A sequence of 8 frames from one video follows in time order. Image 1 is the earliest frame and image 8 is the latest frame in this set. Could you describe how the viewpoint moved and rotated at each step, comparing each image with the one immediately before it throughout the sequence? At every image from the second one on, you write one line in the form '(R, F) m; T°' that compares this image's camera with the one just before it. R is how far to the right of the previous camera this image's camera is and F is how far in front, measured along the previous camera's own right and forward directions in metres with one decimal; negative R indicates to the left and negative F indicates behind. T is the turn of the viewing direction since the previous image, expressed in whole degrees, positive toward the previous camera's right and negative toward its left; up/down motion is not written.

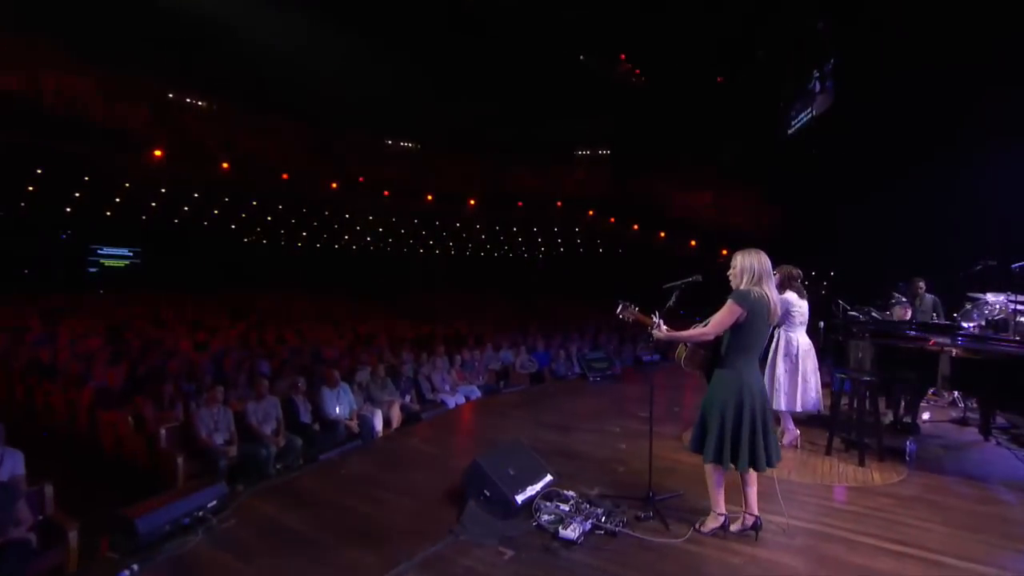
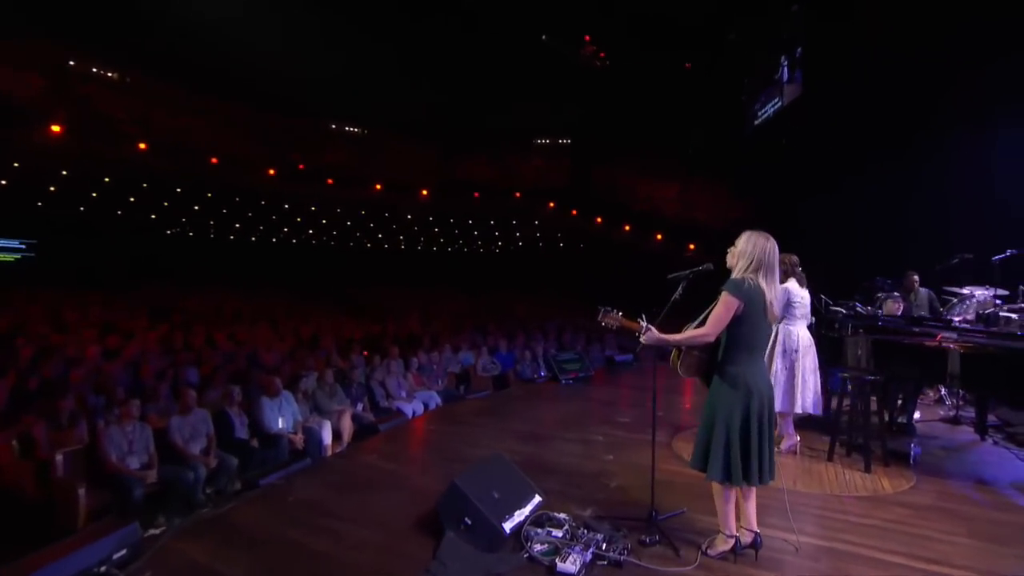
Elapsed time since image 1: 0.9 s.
(-0.3, +0.7) m; +5°
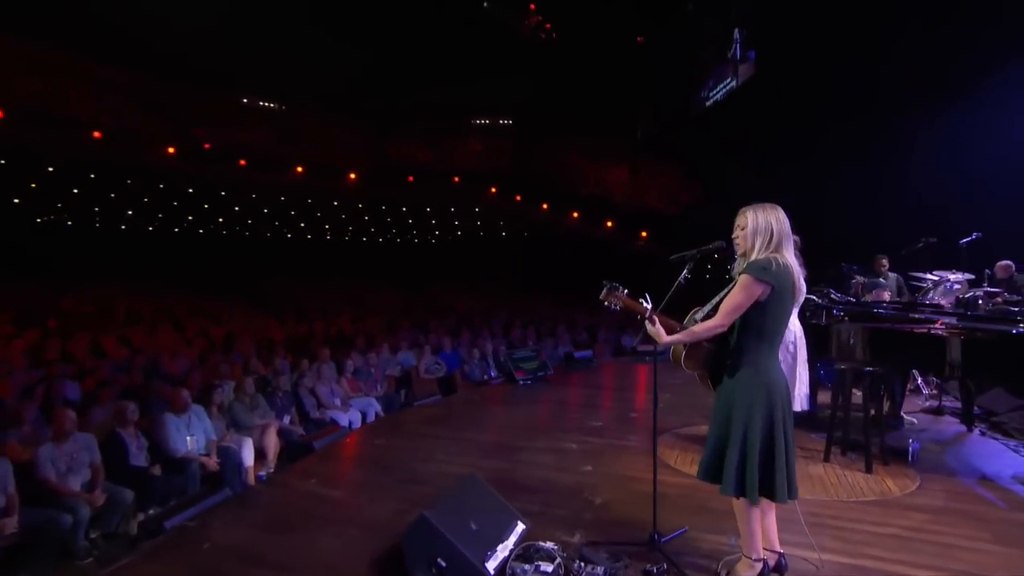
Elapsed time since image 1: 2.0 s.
(-0.3, +0.8) m; +7°
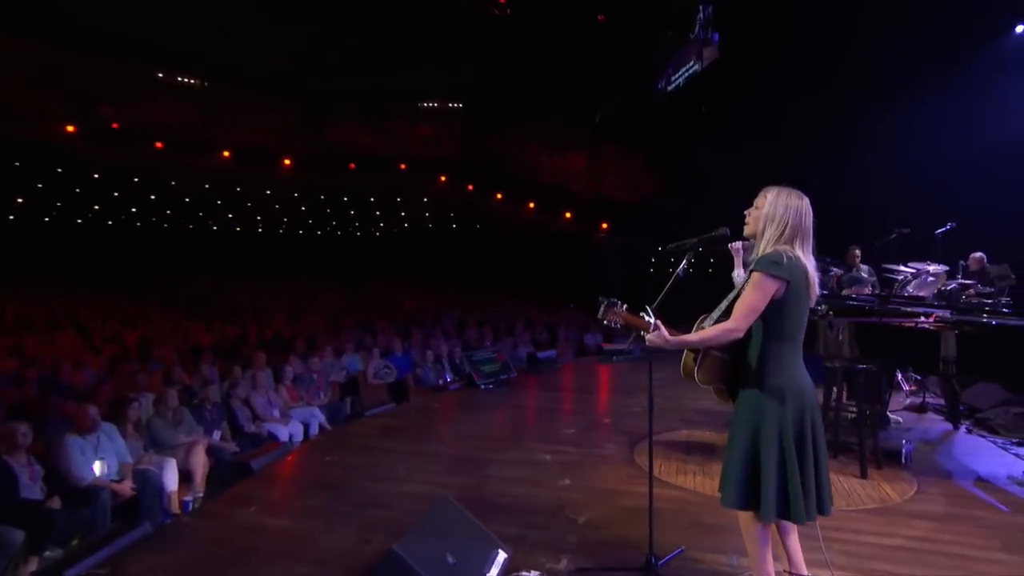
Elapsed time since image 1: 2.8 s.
(-0.2, +0.5) m; +5°
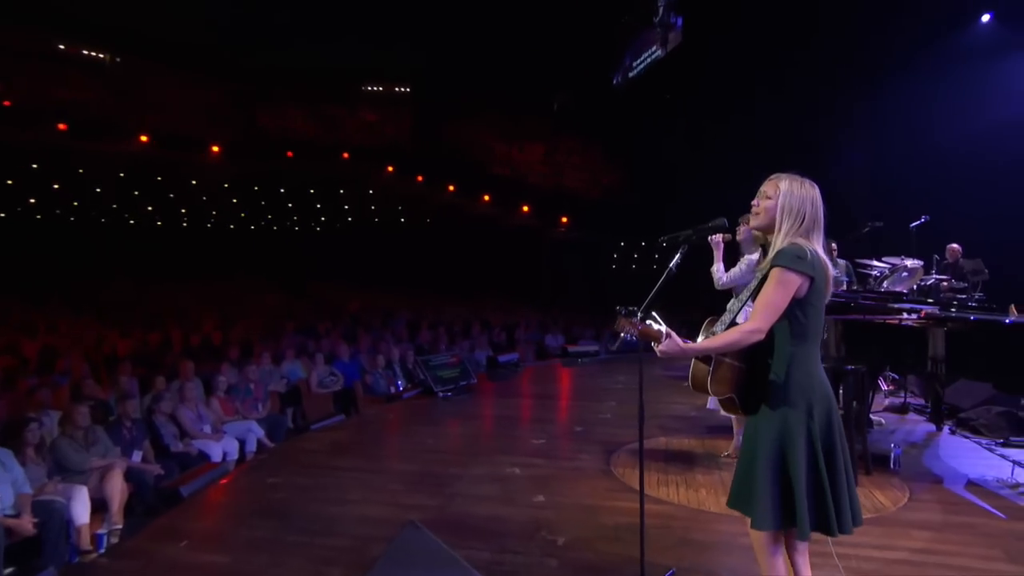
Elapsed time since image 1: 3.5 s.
(-0.2, +0.4) m; +5°
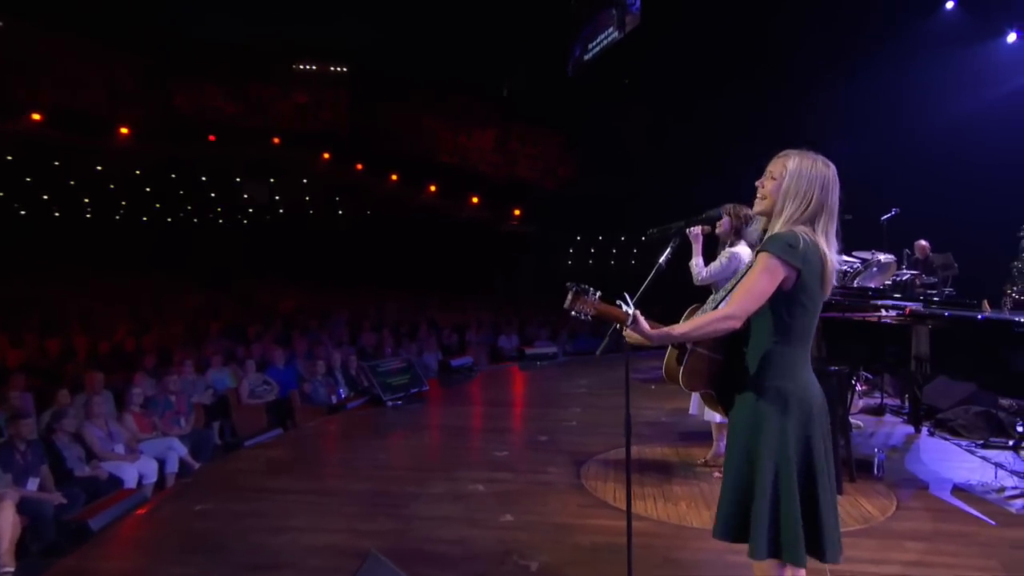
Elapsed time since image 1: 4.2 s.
(-0.2, +0.4) m; +6°
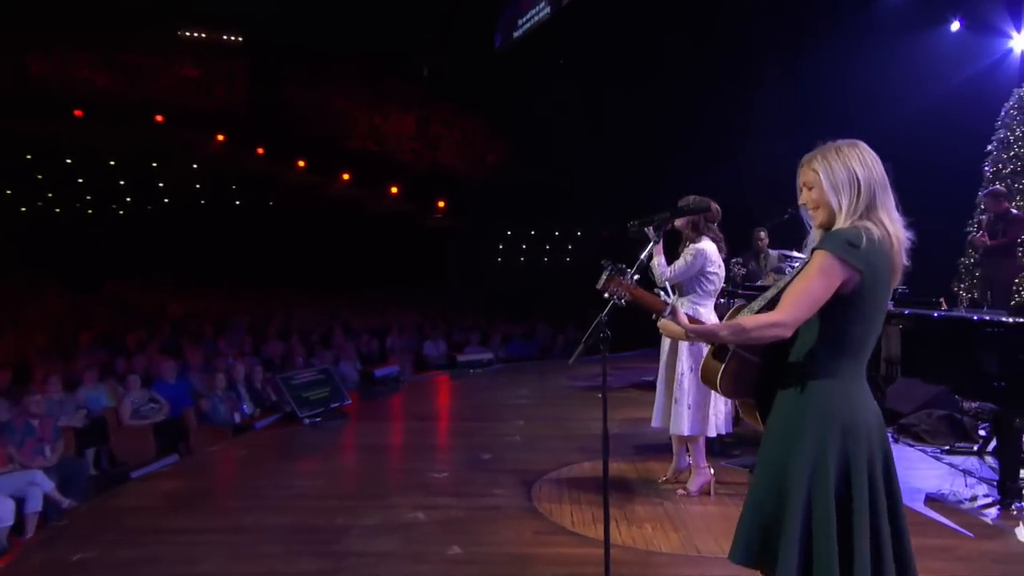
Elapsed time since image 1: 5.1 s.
(-0.2, +0.5) m; +8°
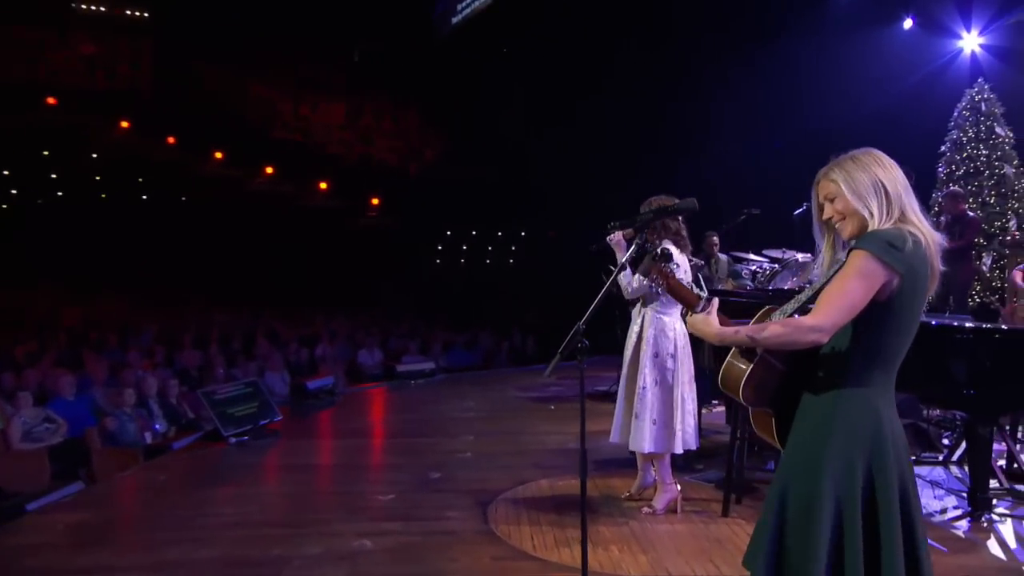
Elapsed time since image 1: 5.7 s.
(-0.2, +0.3) m; +7°
